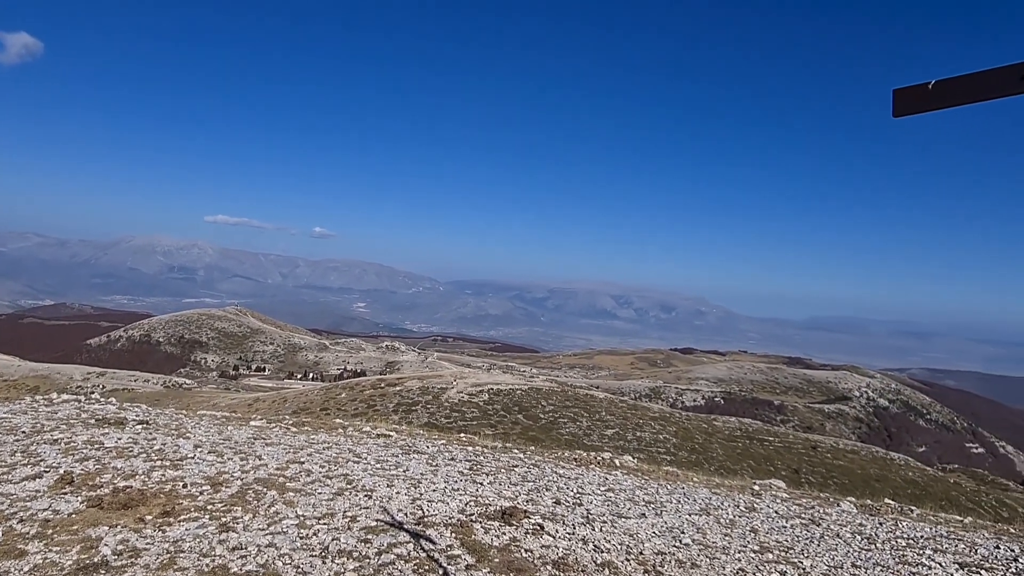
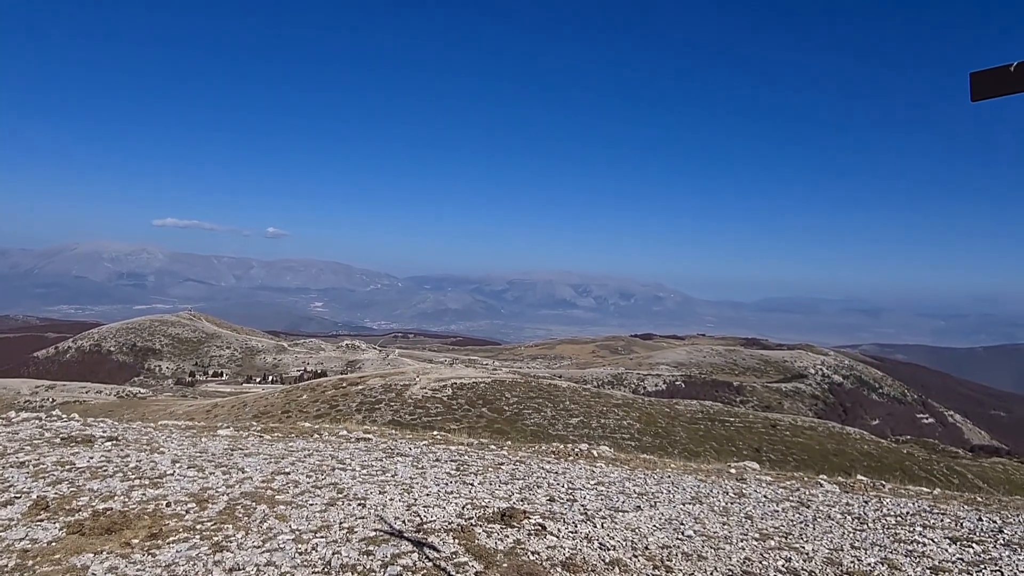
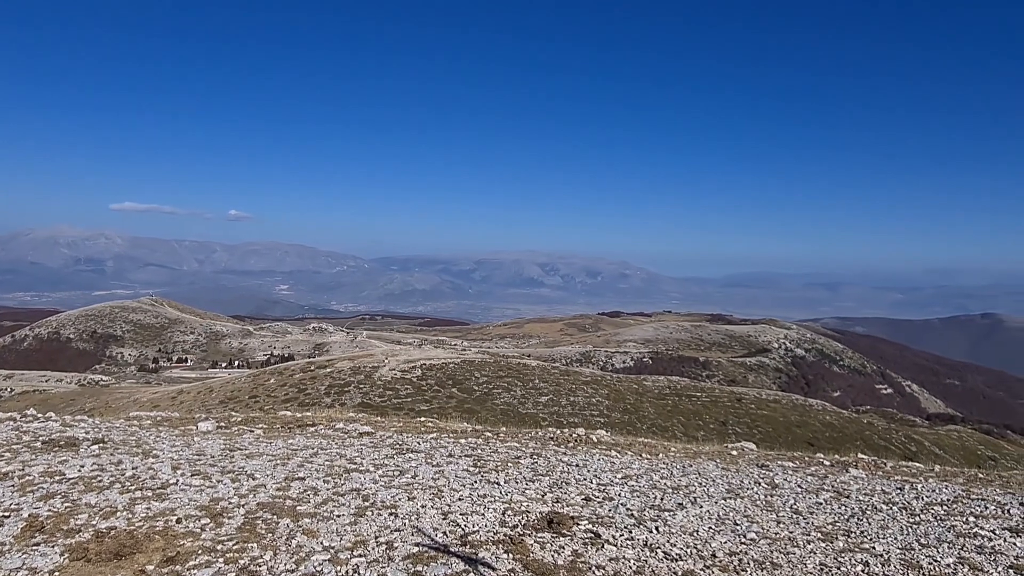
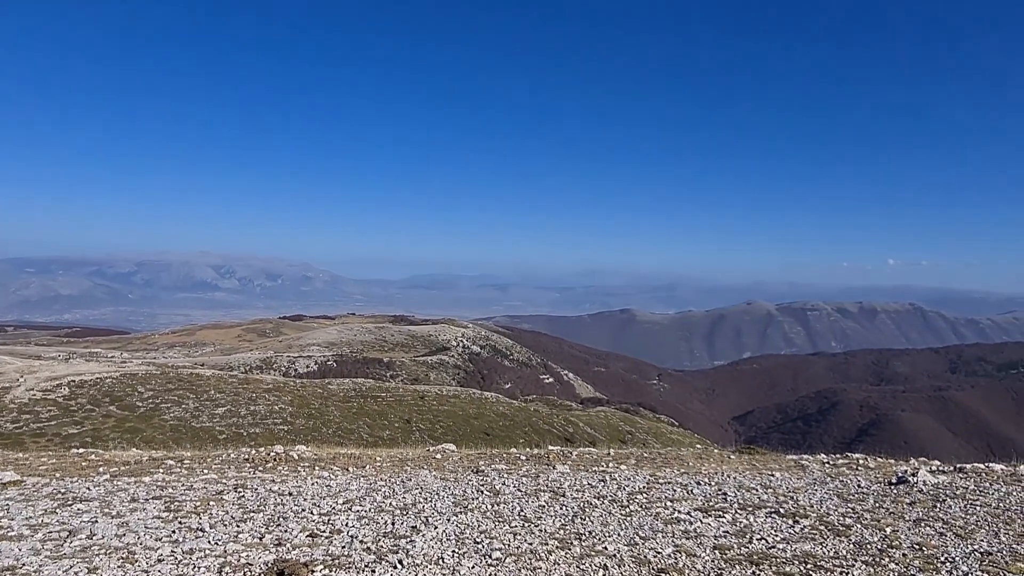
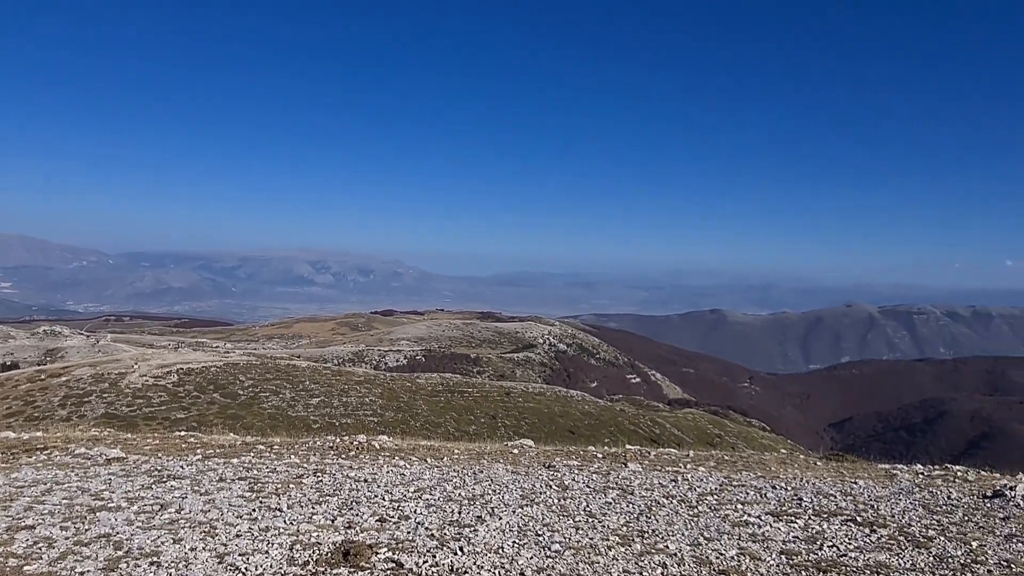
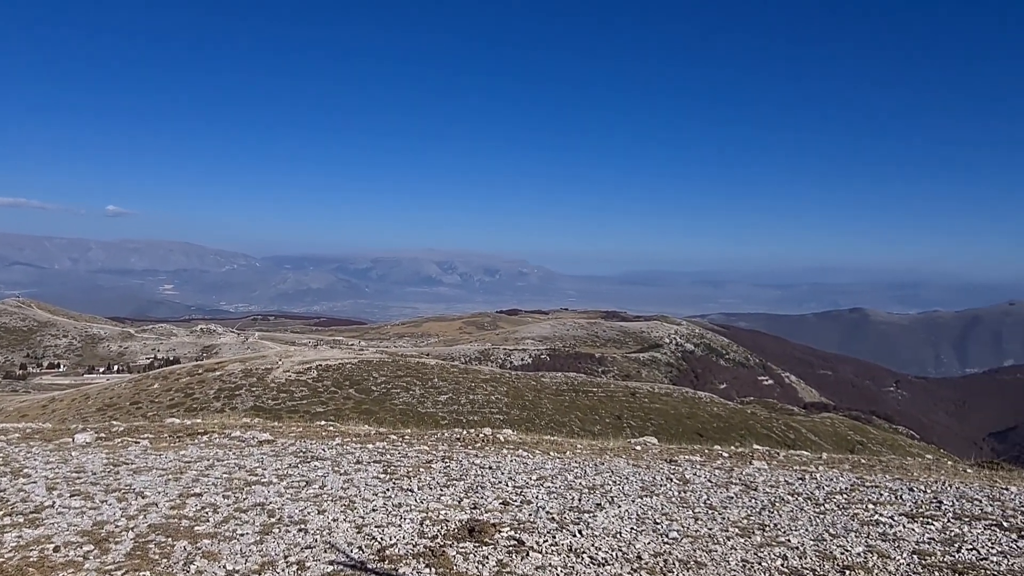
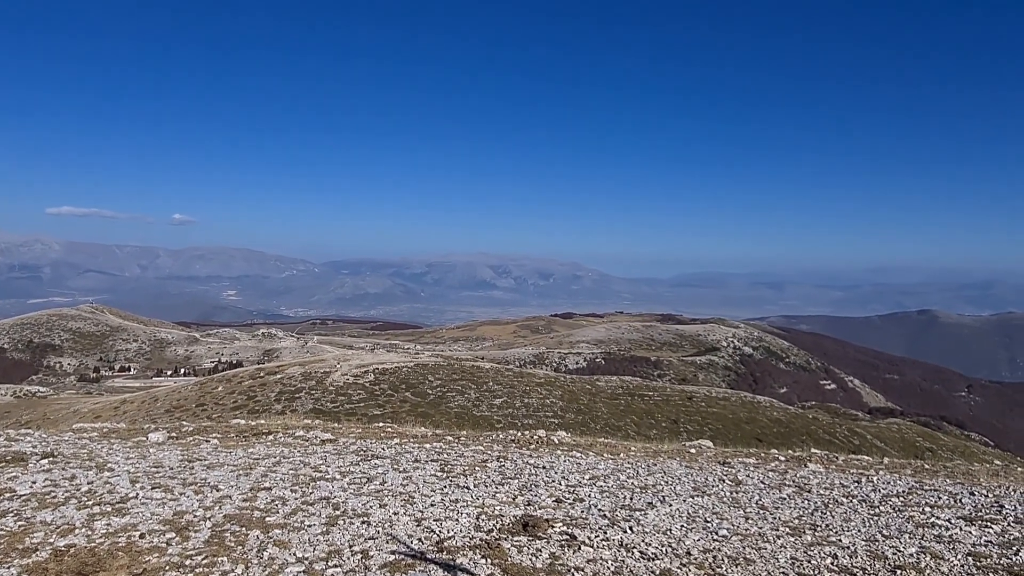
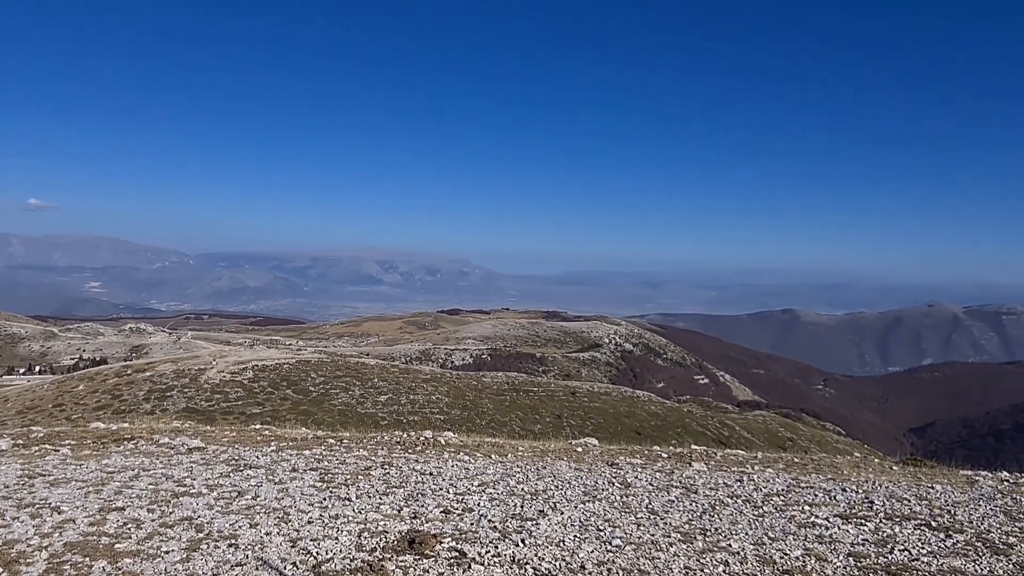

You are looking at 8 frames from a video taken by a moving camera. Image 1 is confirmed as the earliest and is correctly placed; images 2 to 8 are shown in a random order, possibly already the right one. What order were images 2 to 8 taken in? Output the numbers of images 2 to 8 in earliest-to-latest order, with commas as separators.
2, 3, 7, 6, 8, 5, 4
